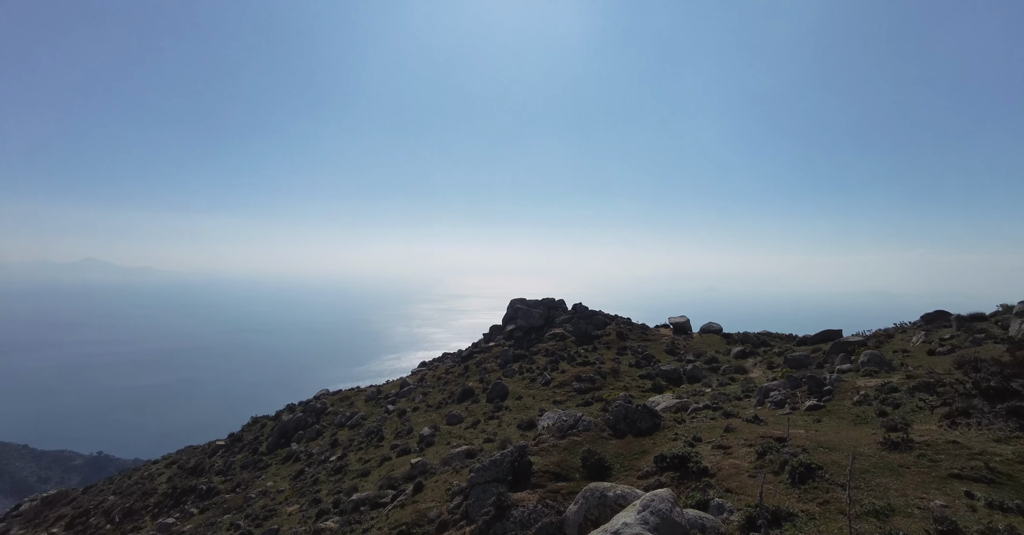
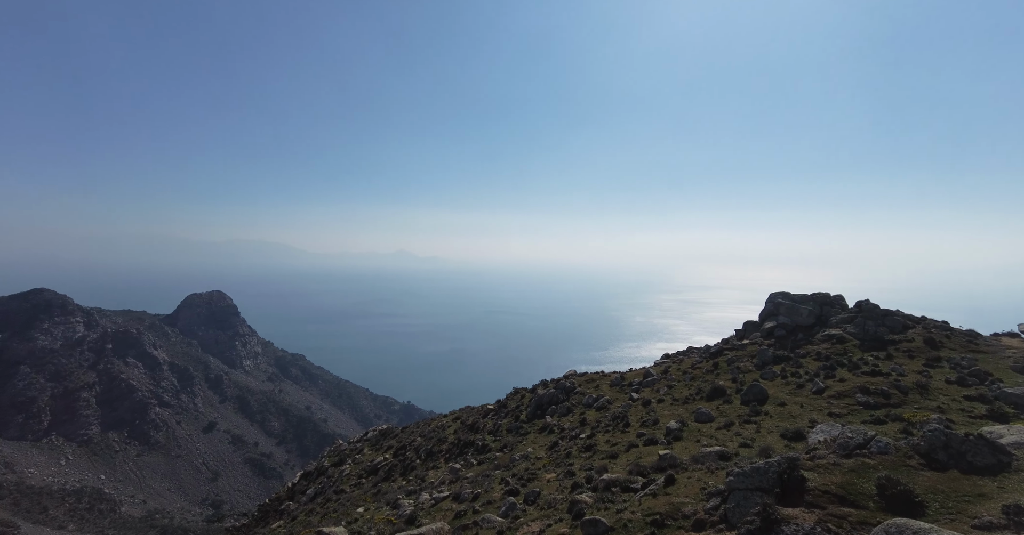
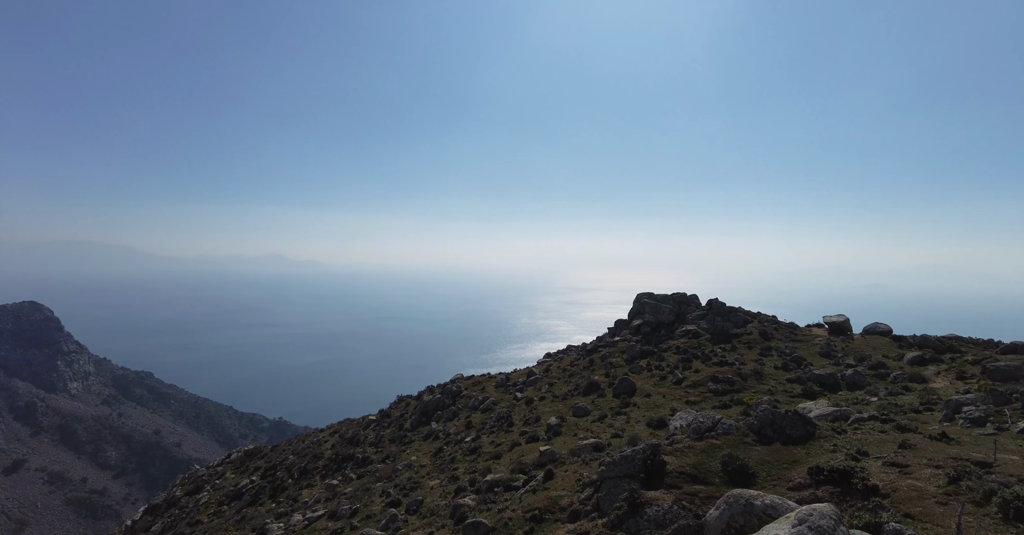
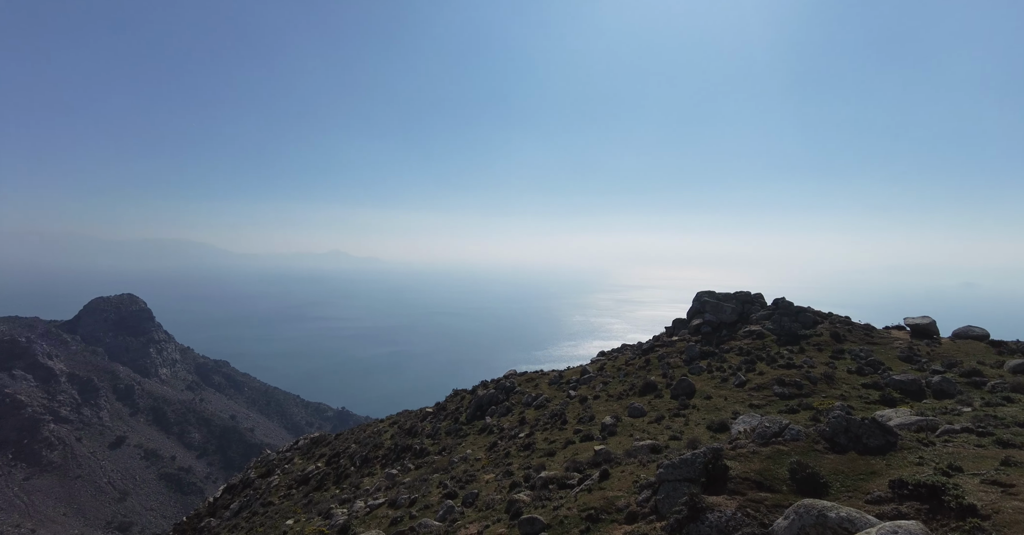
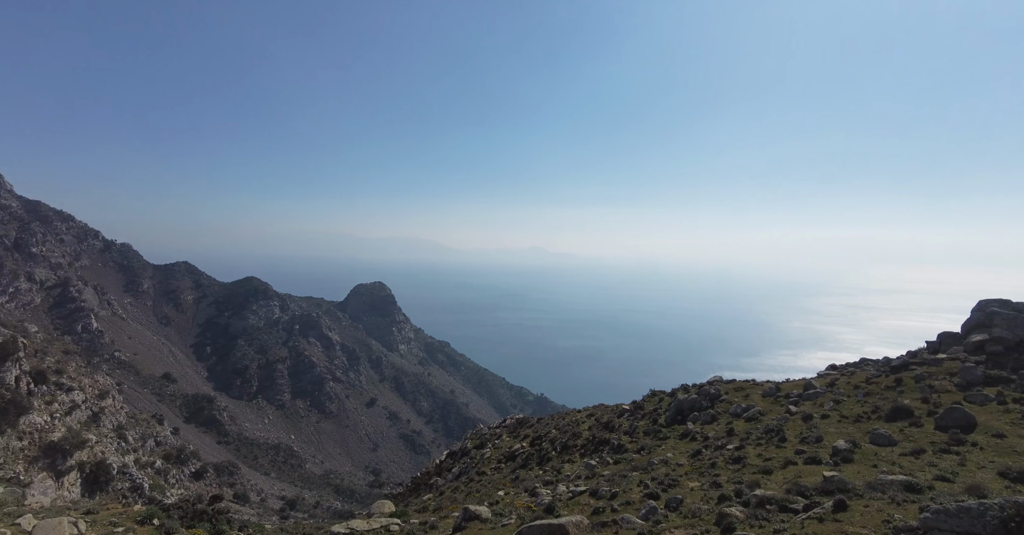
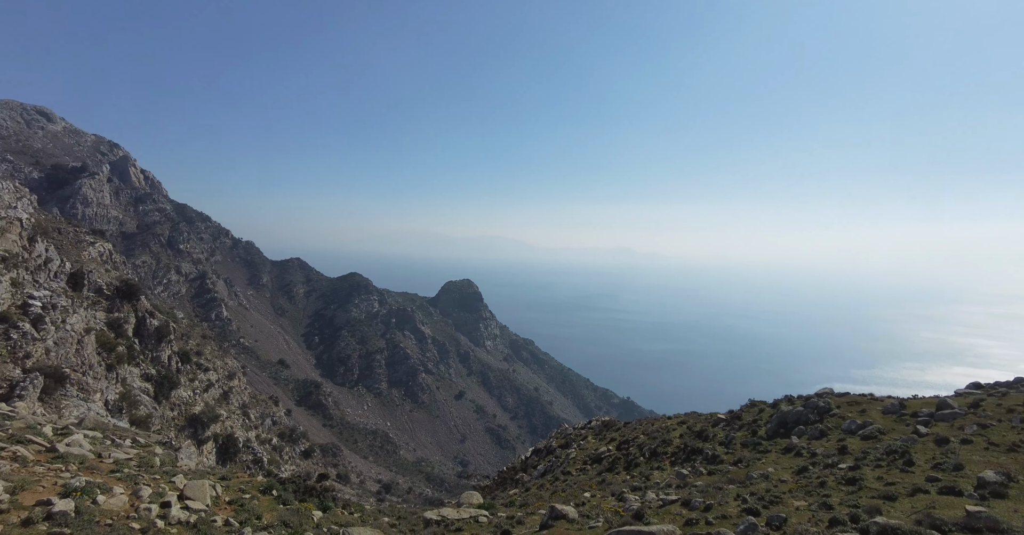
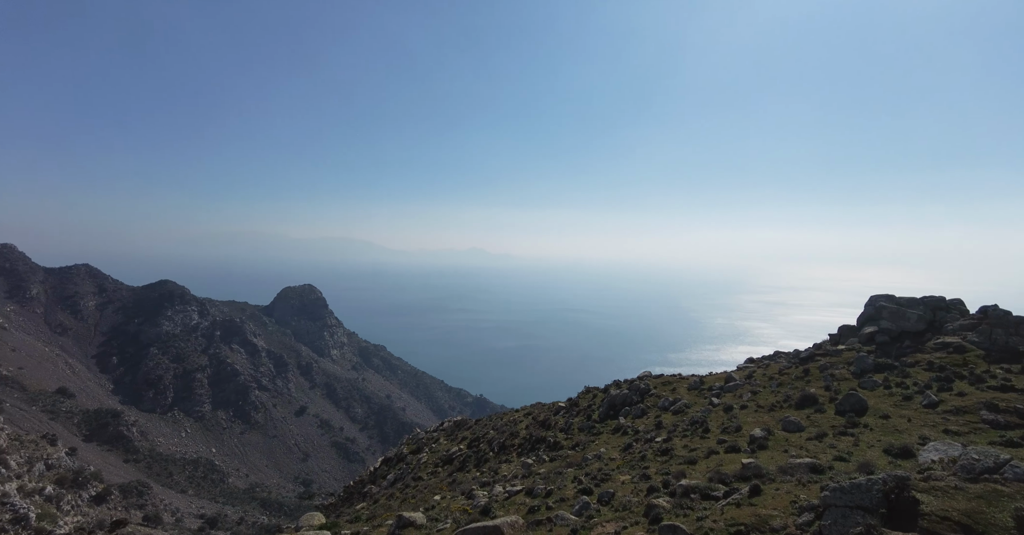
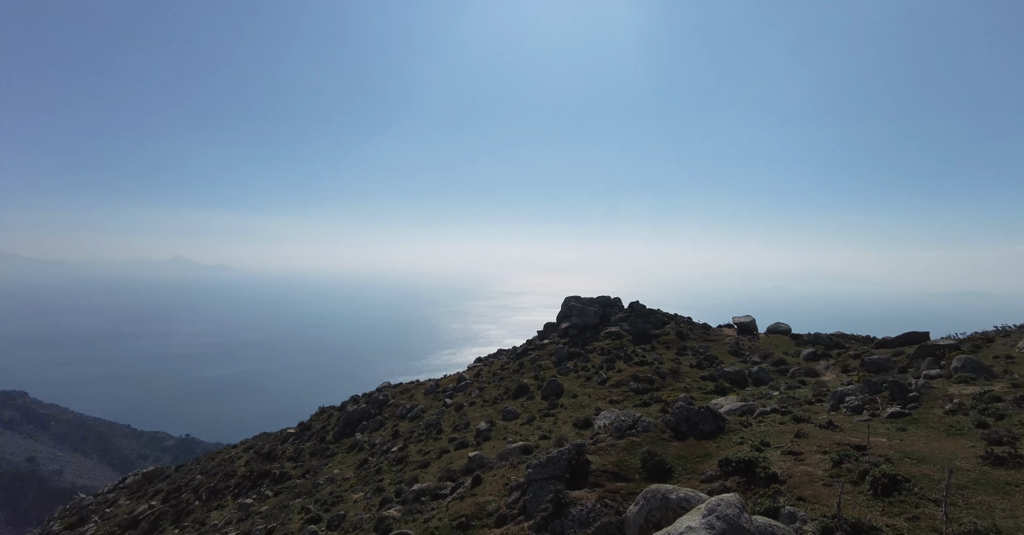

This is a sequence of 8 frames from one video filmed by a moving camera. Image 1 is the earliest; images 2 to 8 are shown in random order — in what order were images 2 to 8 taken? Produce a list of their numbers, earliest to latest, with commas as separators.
8, 3, 4, 2, 7, 5, 6
